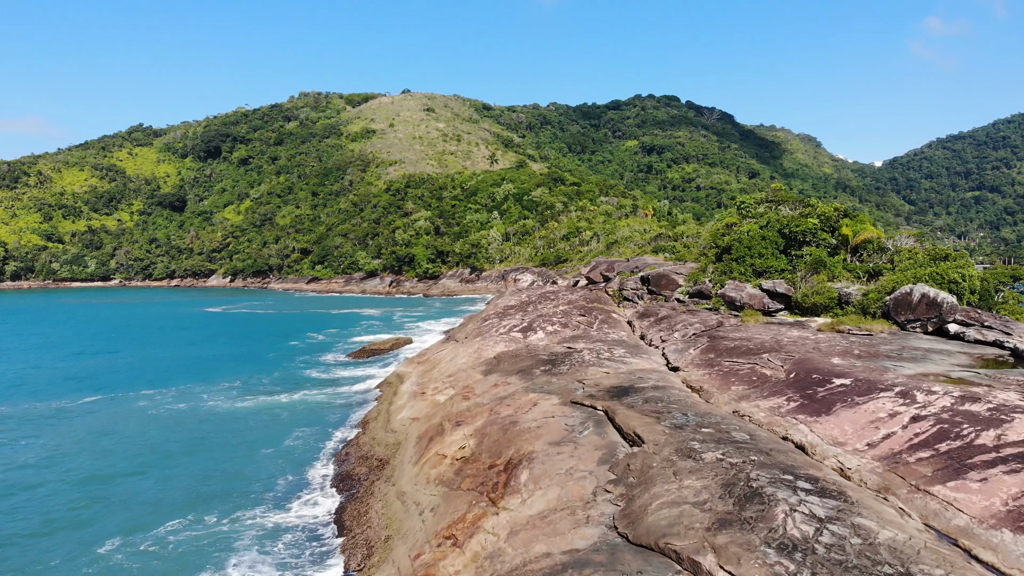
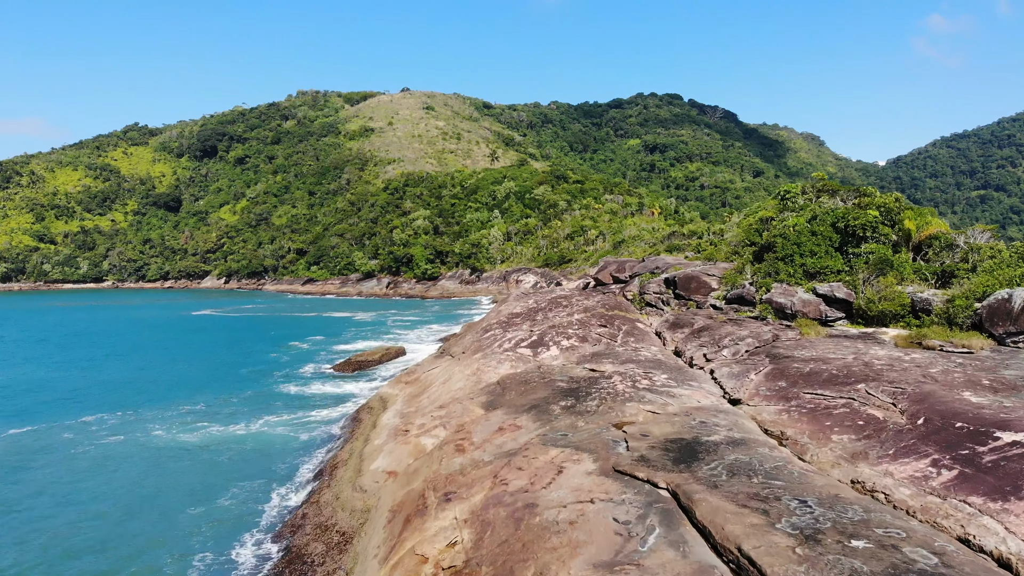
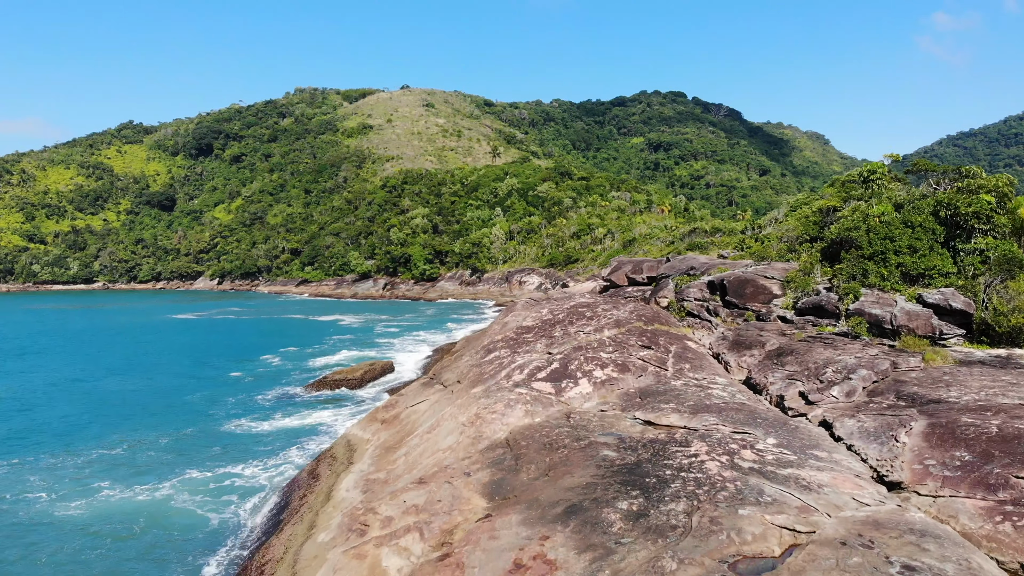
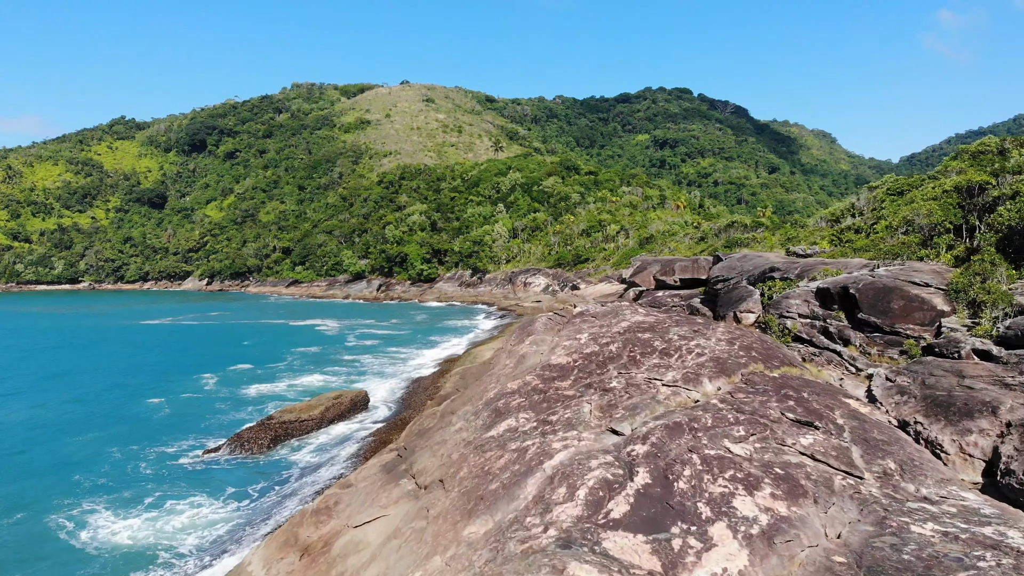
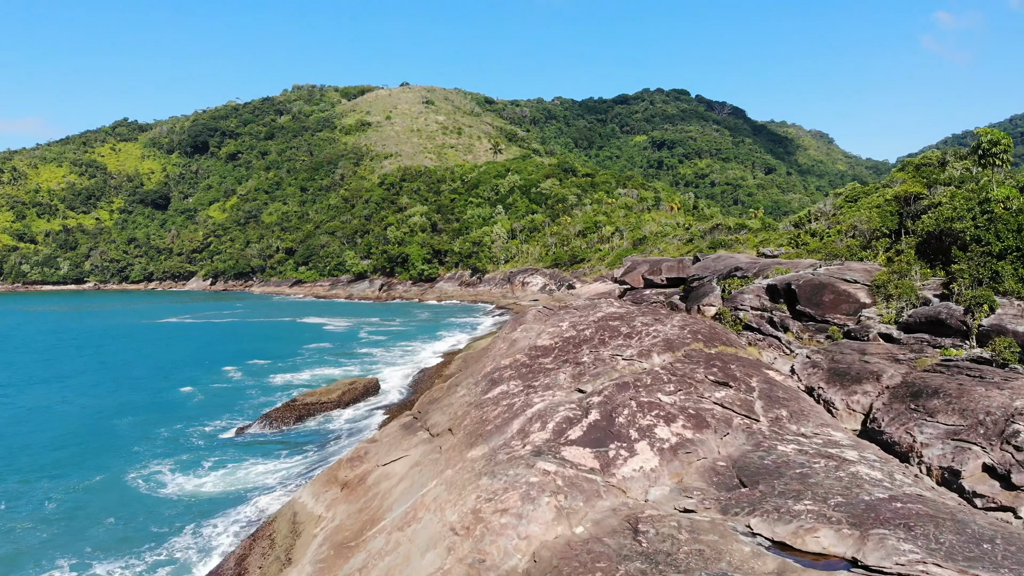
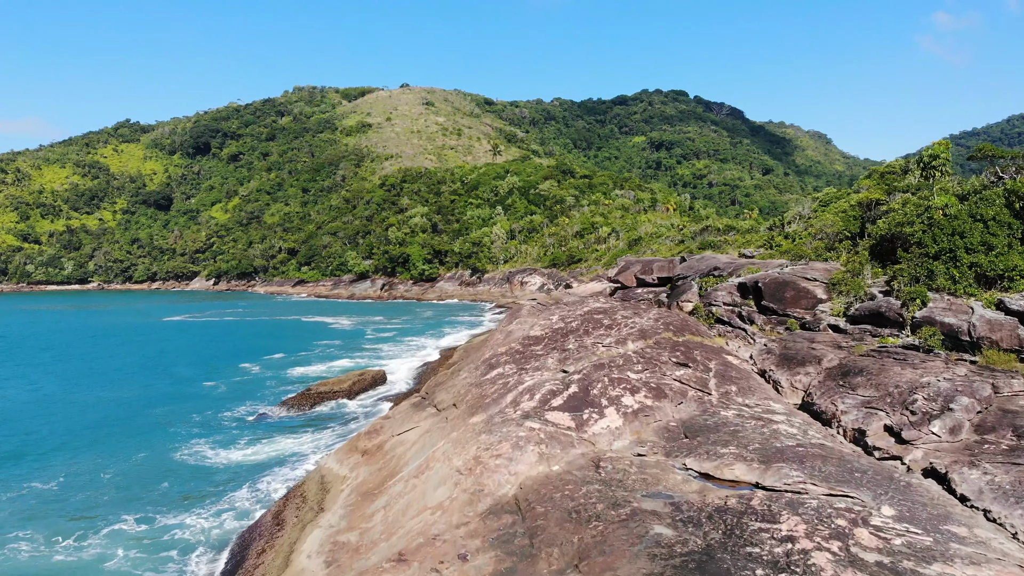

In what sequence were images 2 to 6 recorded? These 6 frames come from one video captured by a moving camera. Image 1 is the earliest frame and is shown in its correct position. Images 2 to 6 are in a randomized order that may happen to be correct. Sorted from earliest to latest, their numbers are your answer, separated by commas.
2, 3, 6, 5, 4
